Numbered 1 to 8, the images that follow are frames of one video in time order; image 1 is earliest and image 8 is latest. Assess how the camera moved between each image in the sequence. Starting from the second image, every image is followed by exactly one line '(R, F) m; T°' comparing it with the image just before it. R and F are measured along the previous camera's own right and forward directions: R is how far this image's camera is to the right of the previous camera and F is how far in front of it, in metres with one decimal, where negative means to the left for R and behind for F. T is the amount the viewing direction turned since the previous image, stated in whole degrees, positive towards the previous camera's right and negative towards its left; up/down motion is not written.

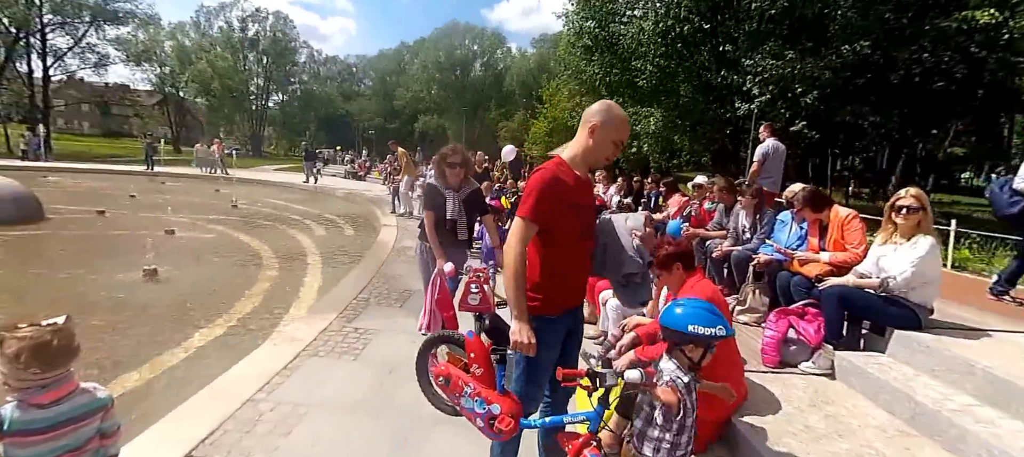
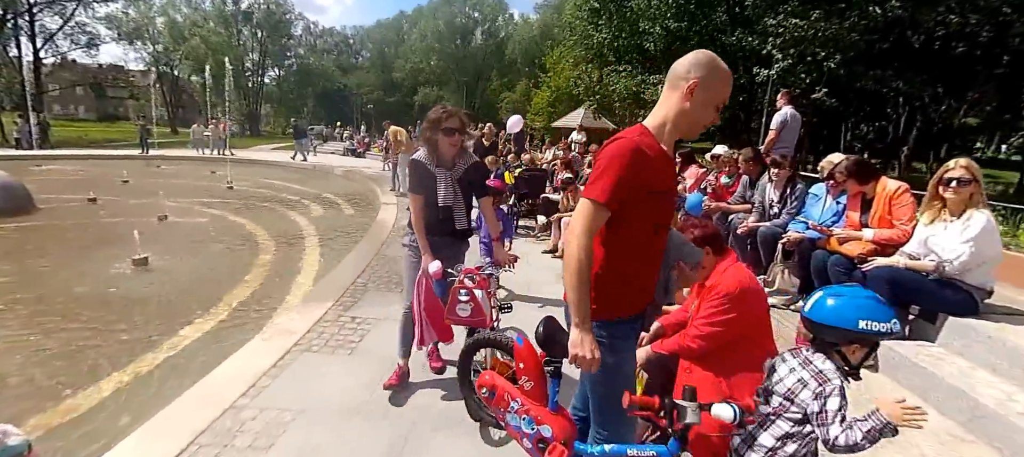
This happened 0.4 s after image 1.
(0.0, +0.4) m; -1°
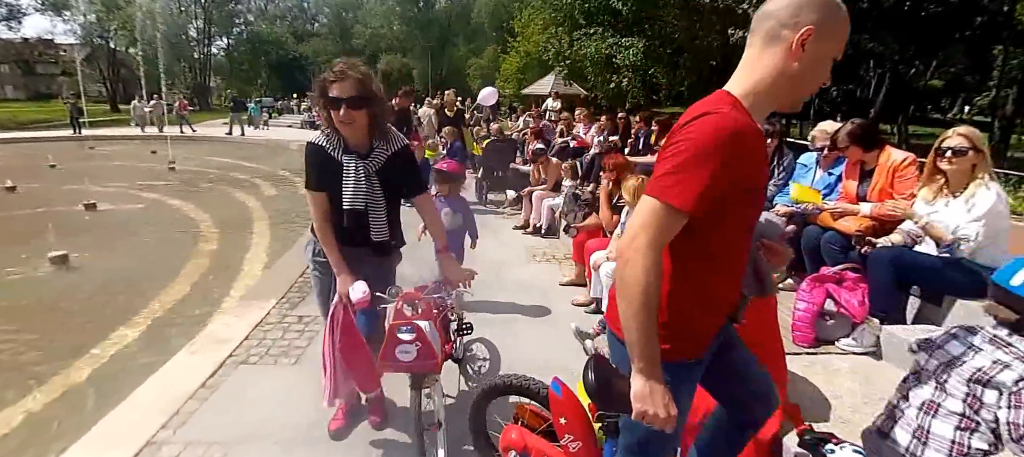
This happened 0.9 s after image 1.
(+0.1, +0.5) m; +3°
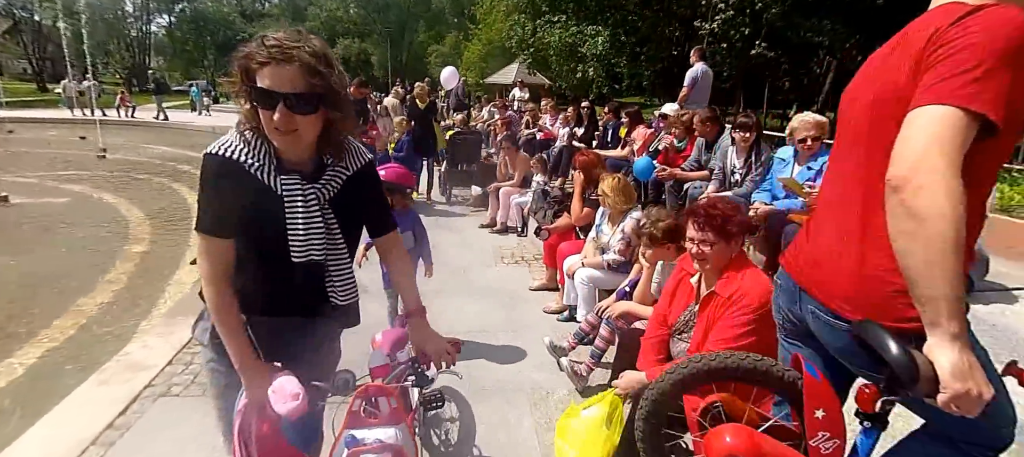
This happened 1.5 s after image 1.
(0.0, +0.4) m; +4°
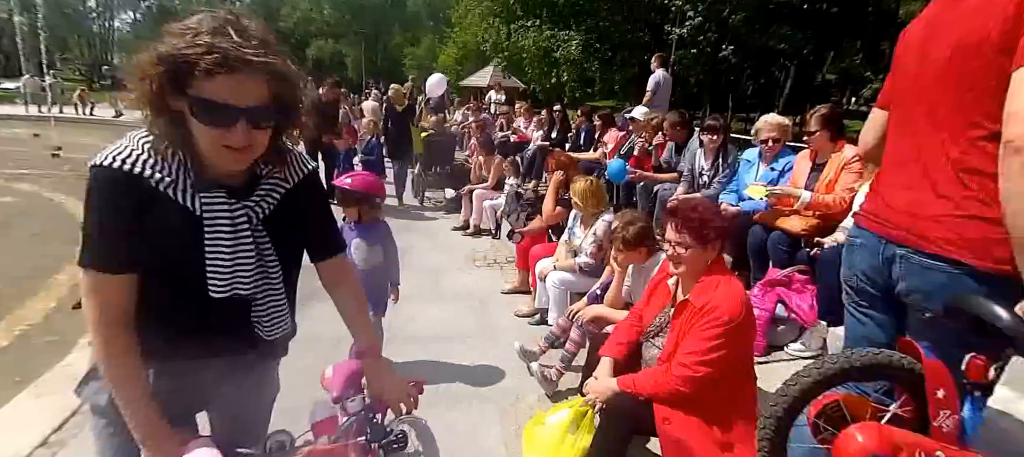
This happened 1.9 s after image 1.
(+0.1, 0.0) m; +3°
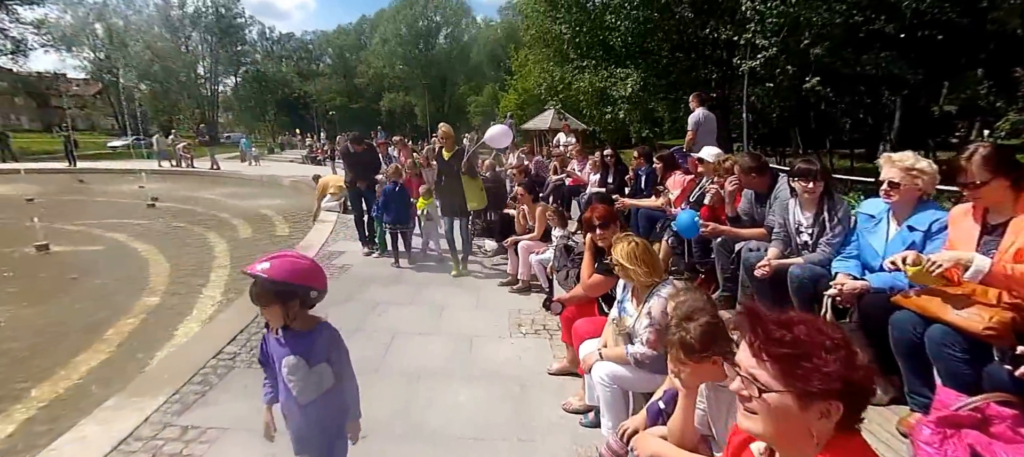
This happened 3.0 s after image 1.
(+0.2, +0.9) m; -8°
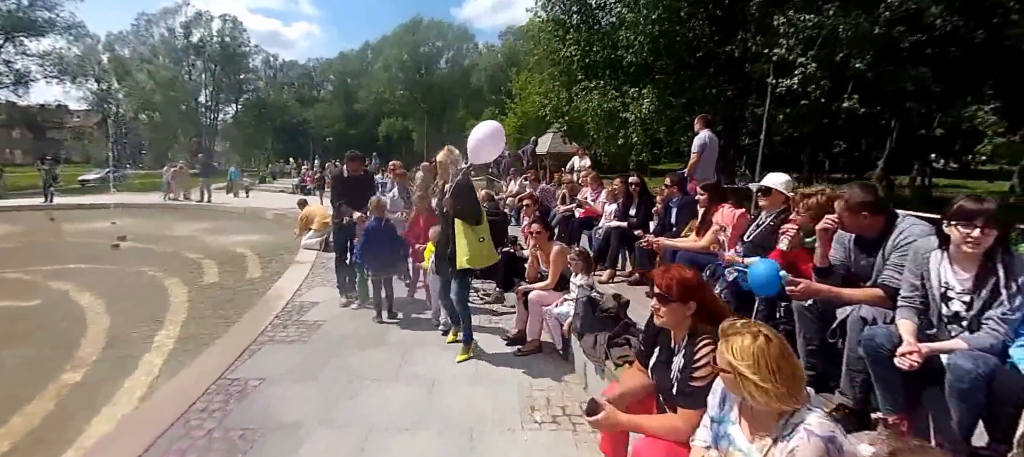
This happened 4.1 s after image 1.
(-0.1, +1.2) m; 0°
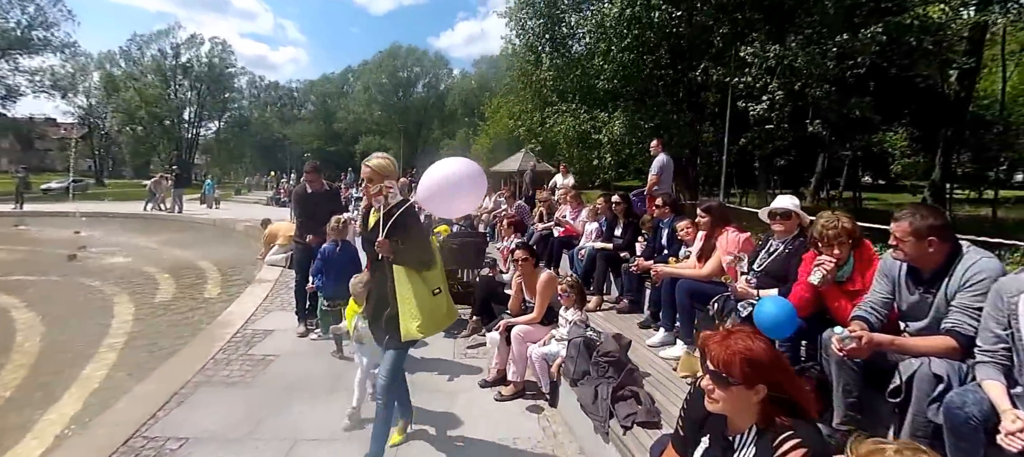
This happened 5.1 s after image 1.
(0.0, +0.6) m; +3°
